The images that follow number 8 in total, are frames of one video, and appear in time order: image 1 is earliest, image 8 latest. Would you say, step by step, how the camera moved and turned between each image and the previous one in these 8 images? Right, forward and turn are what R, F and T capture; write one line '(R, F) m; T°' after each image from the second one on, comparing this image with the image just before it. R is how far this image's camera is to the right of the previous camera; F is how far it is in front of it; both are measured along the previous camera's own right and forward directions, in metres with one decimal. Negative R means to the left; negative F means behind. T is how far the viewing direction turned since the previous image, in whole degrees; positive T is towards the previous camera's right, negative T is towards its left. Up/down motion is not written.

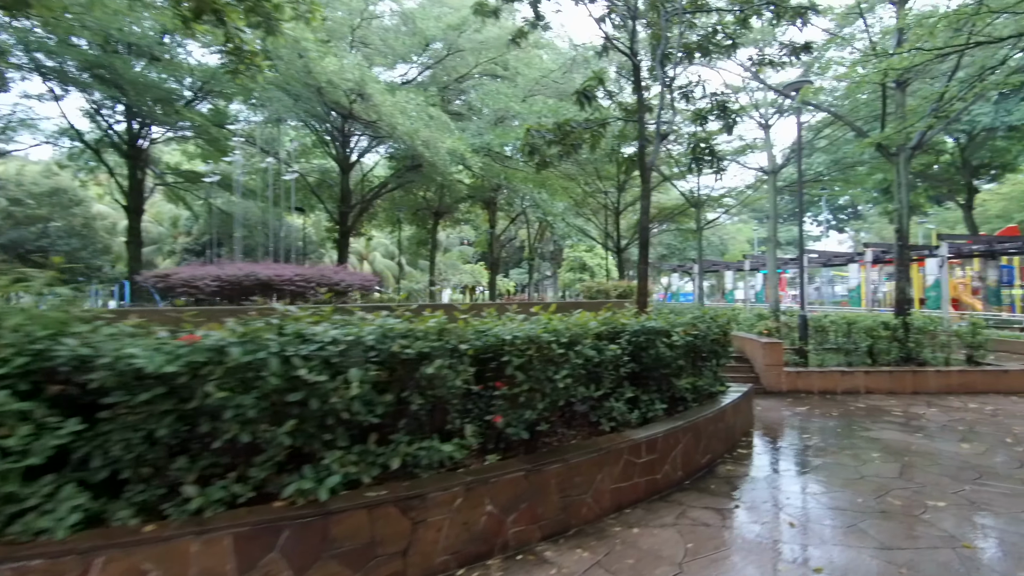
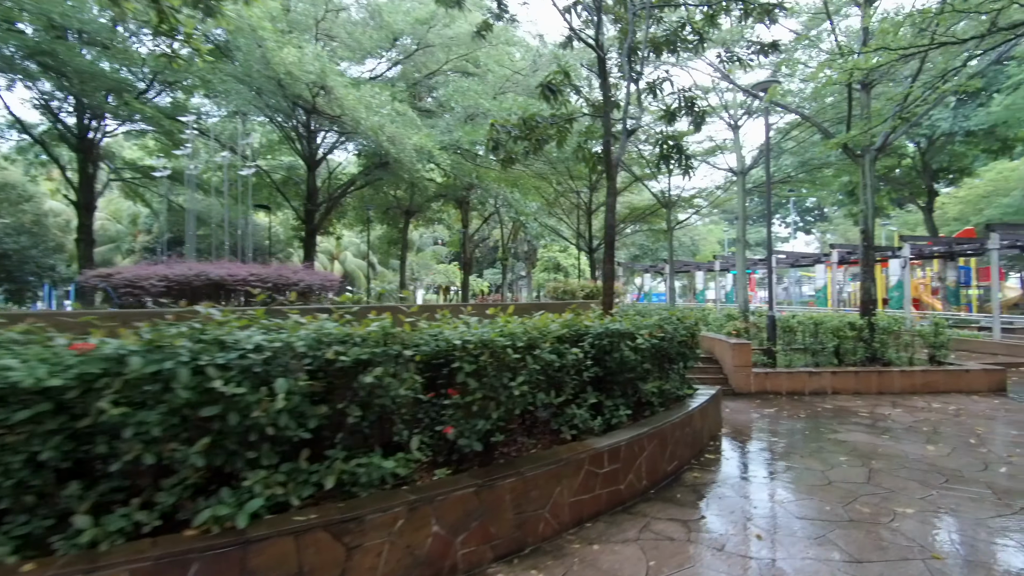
(+0.1, +0.2) m; +3°
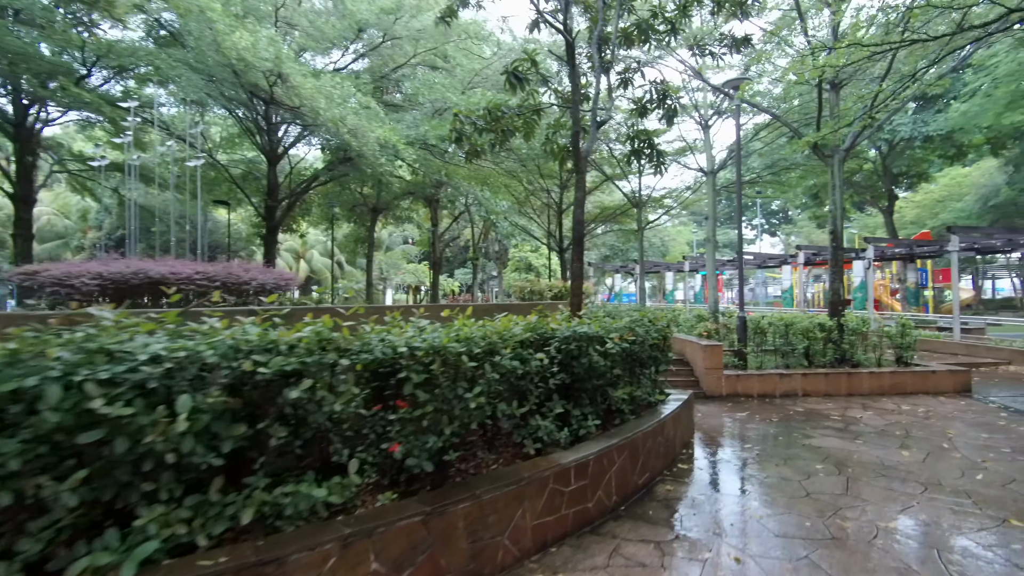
(+0.1, +0.4) m; +3°
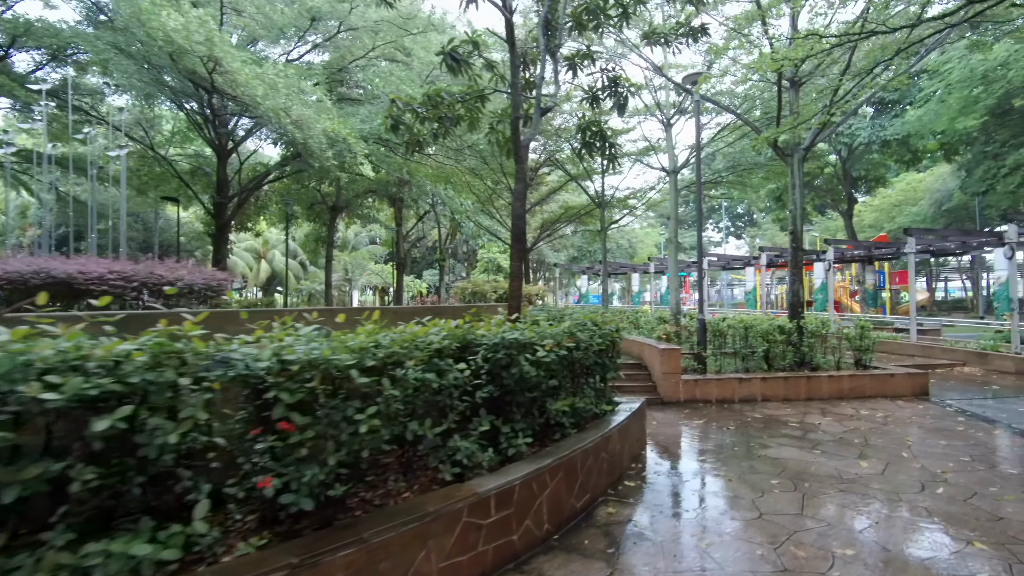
(+0.3, +0.5) m; +3°
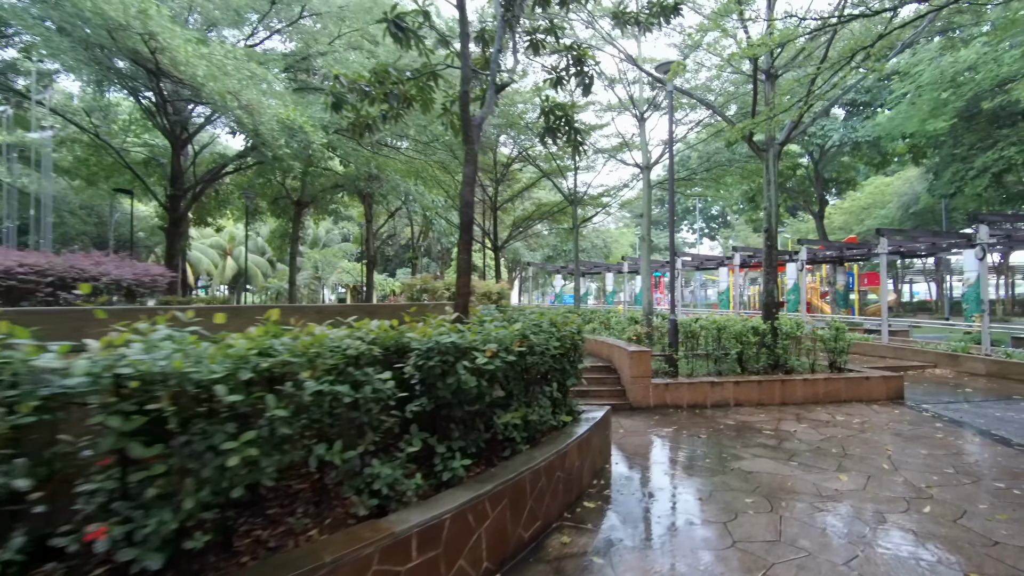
(+0.2, +0.5) m; +2°
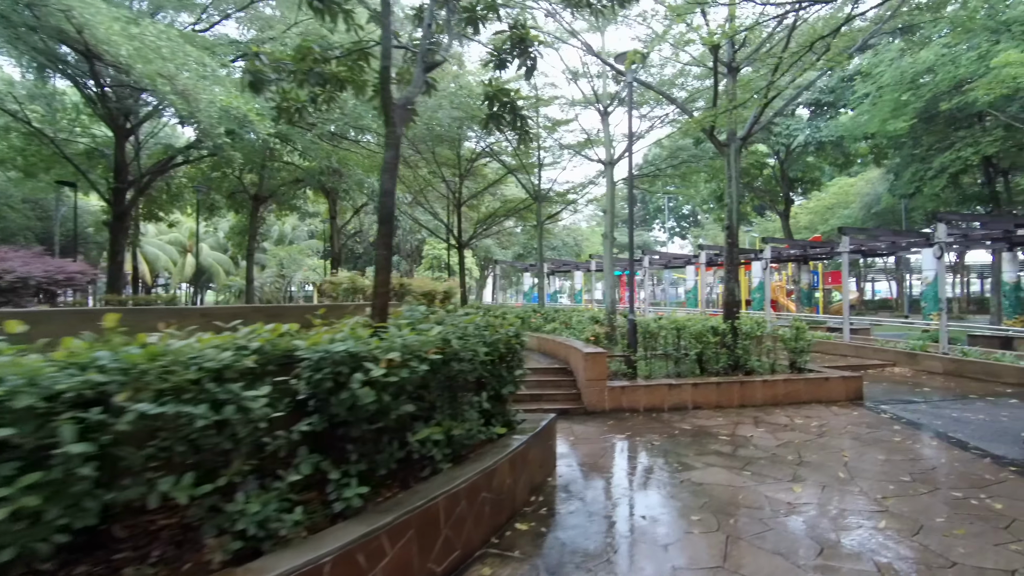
(+0.3, +0.4) m; +3°
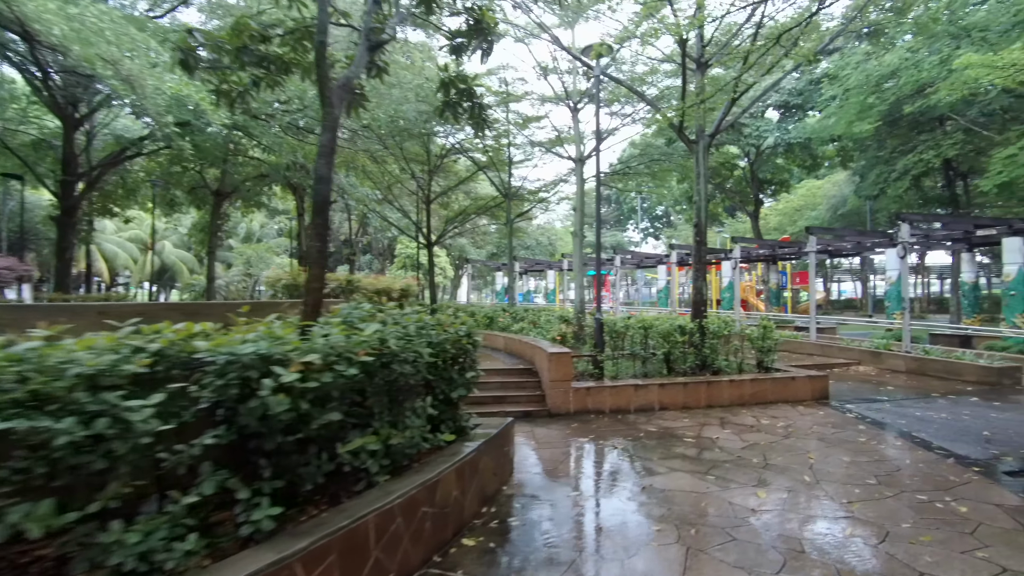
(+0.2, +0.3) m; +3°
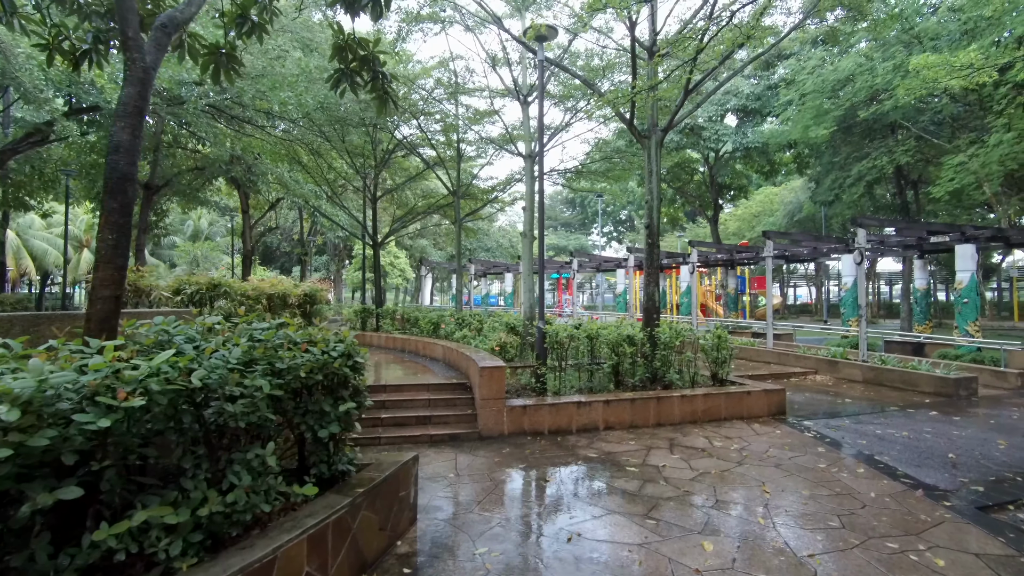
(+0.5, +0.8) m; +4°
